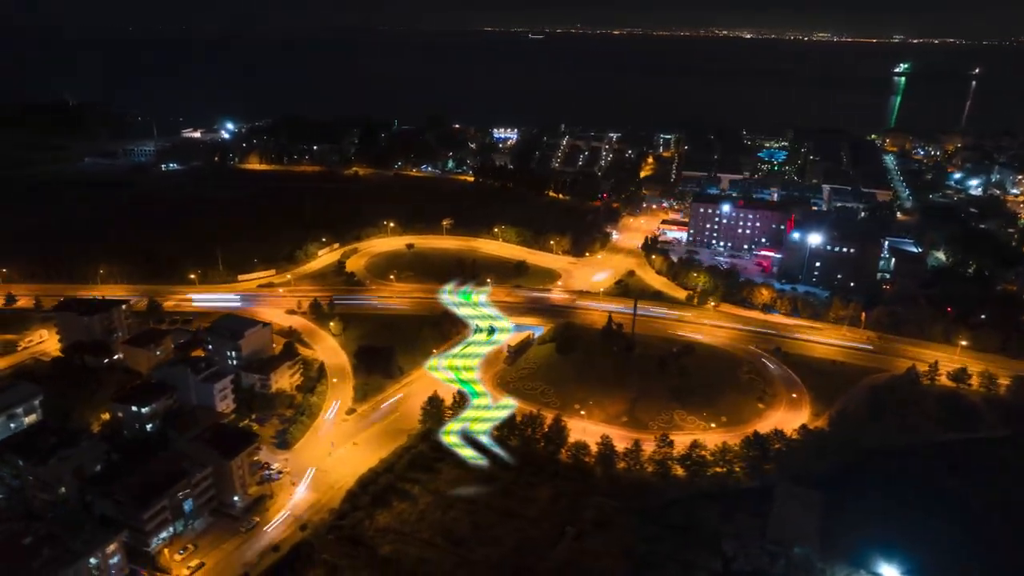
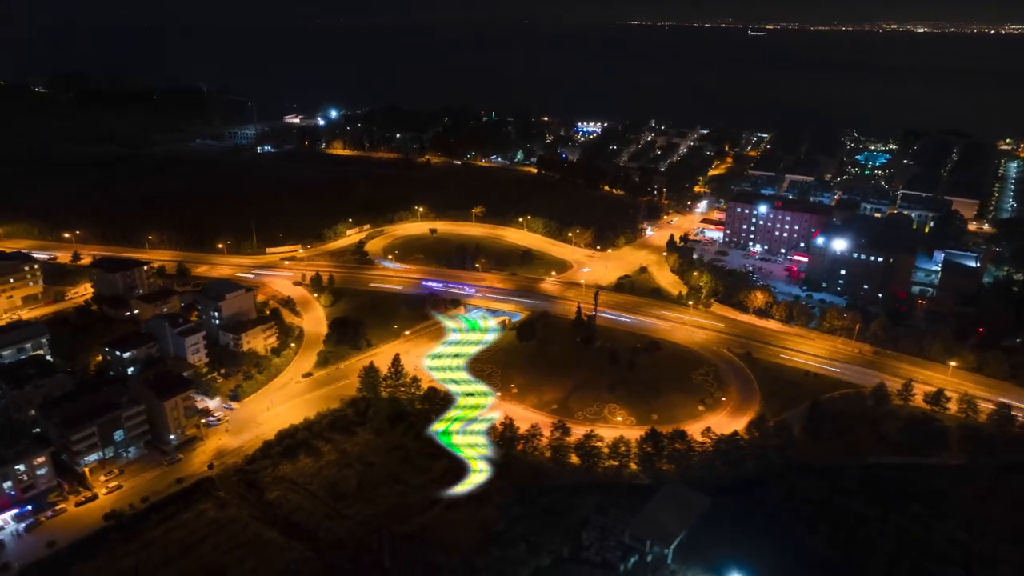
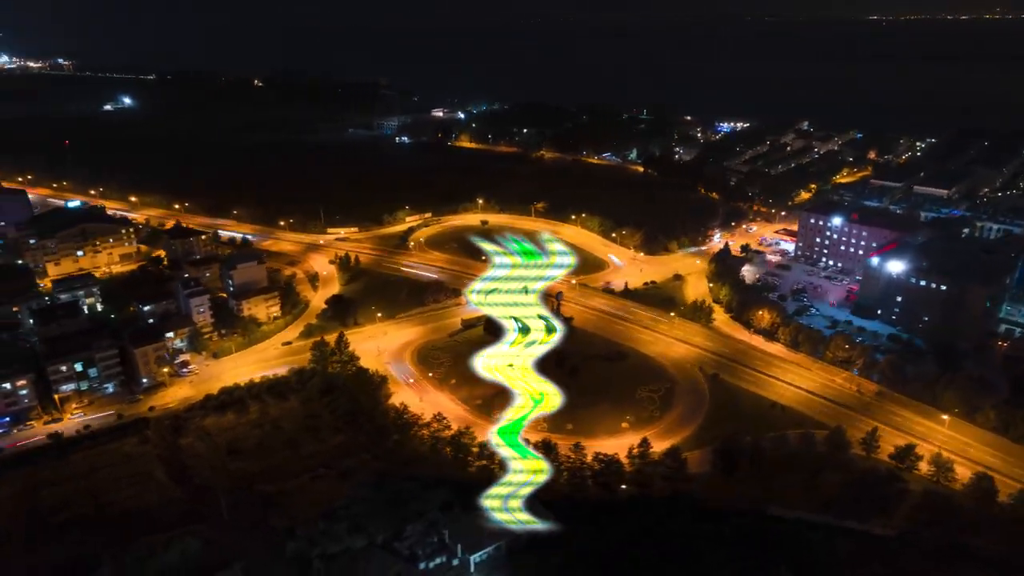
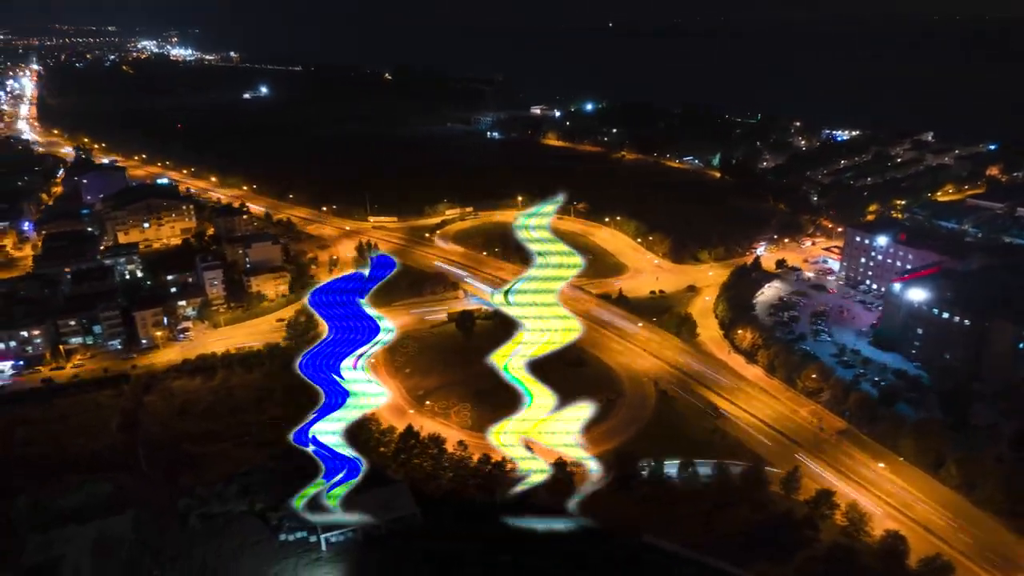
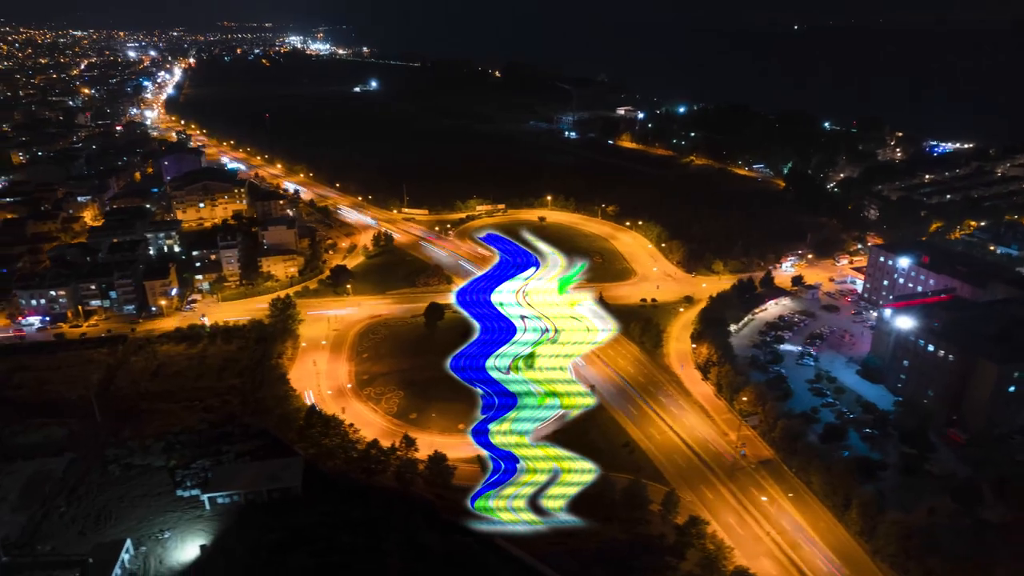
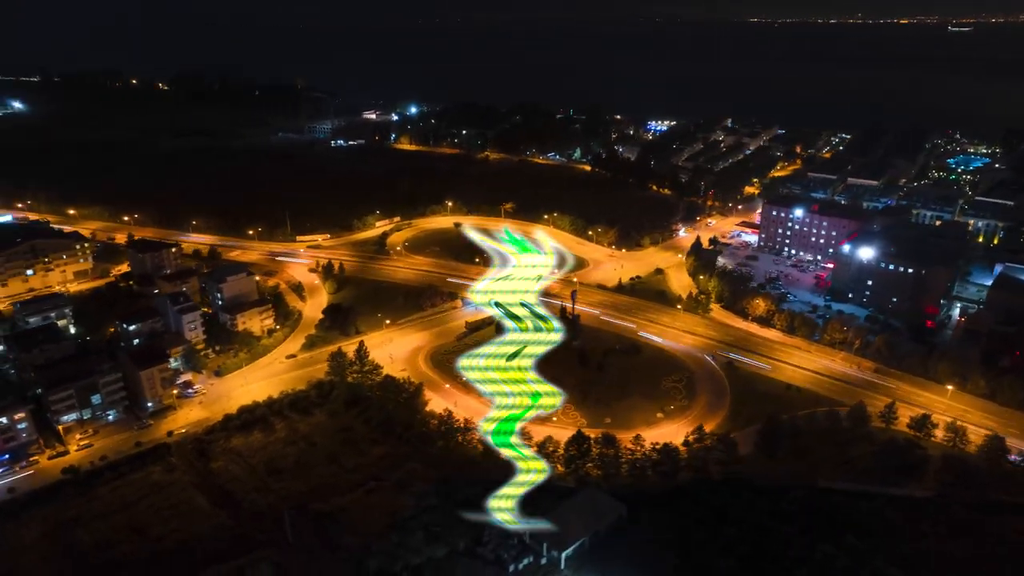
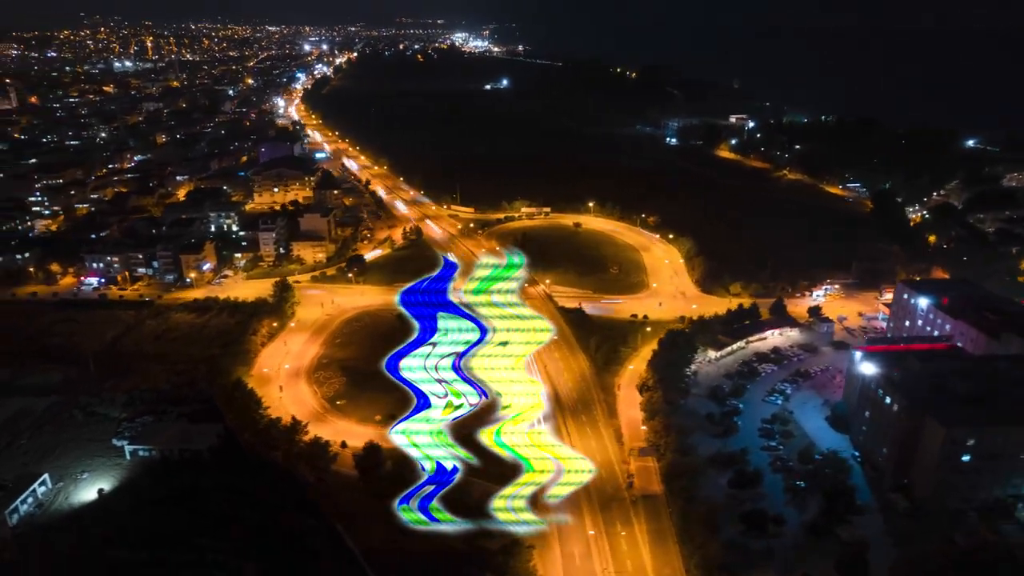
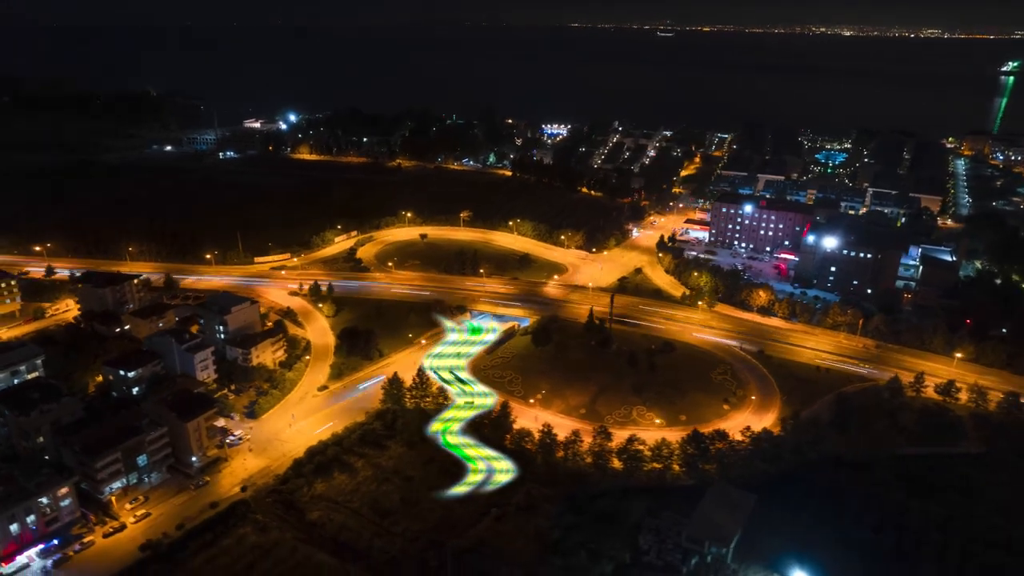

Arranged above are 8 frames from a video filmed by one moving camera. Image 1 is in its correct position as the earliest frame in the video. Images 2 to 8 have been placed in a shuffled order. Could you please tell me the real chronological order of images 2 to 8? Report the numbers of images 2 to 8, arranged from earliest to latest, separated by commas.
8, 2, 6, 3, 4, 5, 7
